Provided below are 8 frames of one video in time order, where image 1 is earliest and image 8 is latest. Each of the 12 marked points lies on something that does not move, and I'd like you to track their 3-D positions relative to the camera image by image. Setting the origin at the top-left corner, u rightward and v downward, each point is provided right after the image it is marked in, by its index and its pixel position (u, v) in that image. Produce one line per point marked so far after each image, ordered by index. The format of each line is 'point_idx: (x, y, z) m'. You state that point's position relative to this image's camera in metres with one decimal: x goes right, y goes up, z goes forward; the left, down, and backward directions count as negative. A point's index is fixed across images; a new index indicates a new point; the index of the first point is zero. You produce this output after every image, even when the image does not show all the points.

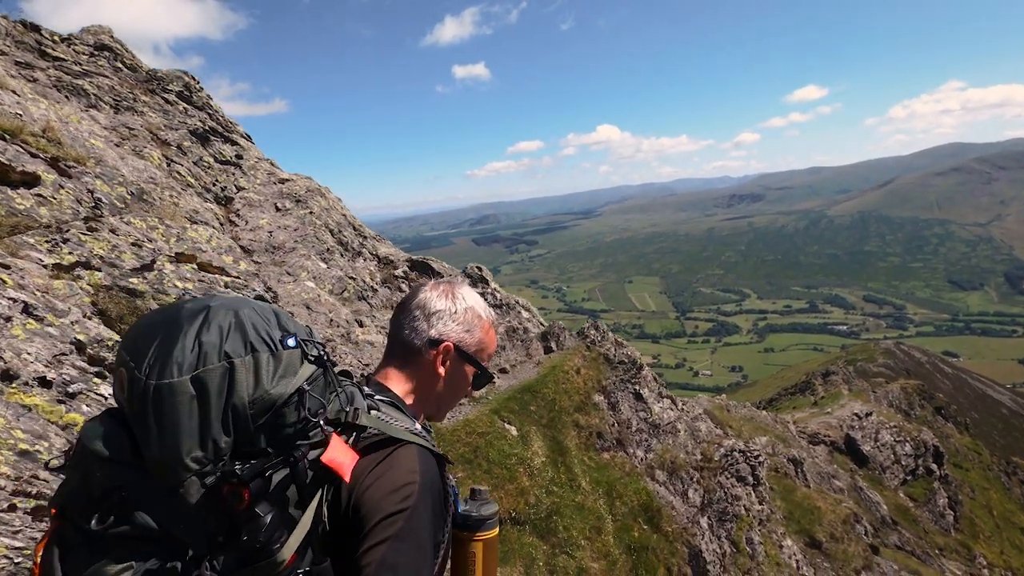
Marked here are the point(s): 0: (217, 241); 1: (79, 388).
0: (-9.8, +1.5, +17.4) m
1: (-8.4, -1.9, +10.0) m
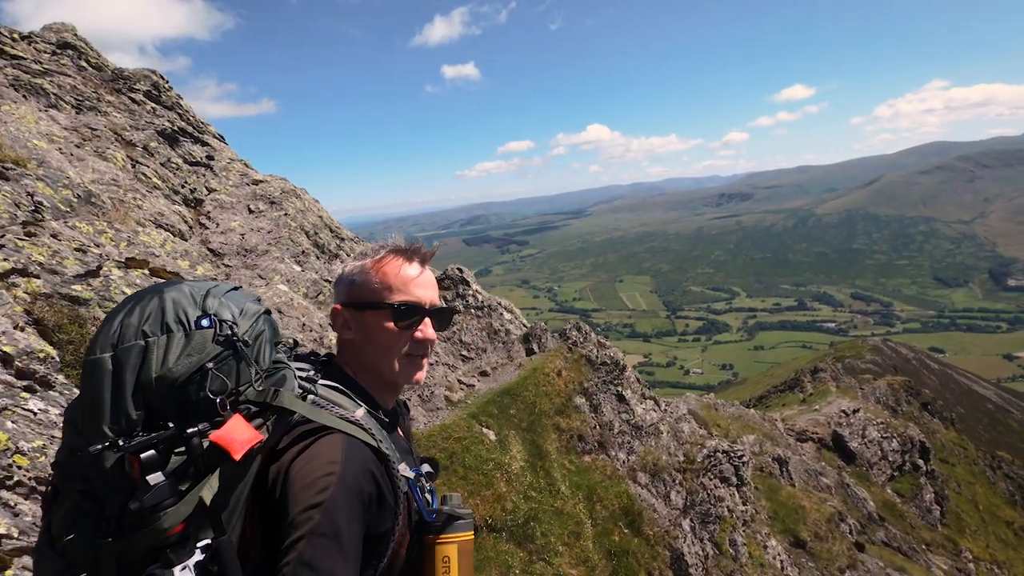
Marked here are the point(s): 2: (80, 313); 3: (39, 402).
0: (-10.9, +1.4, +16.8) m
1: (-9.3, -2.1, +9.5) m
2: (-10.3, -0.6, +12.3) m
3: (-9.1, -2.2, +10.0) m
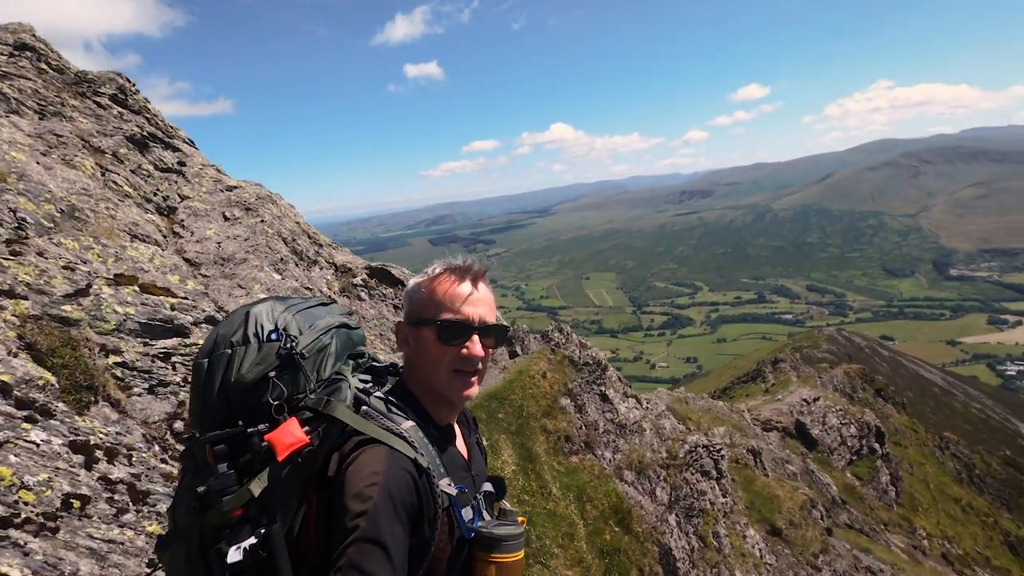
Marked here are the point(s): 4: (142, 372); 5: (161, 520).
0: (-10.9, +0.9, +16.2) m
1: (-8.8, -2.5, +8.9) m
2: (-10.0, -1.0, +11.7) m
3: (-8.6, -2.7, +9.5) m
4: (-9.4, -2.2, +13.3) m
5: (-7.1, -4.7, +10.5) m
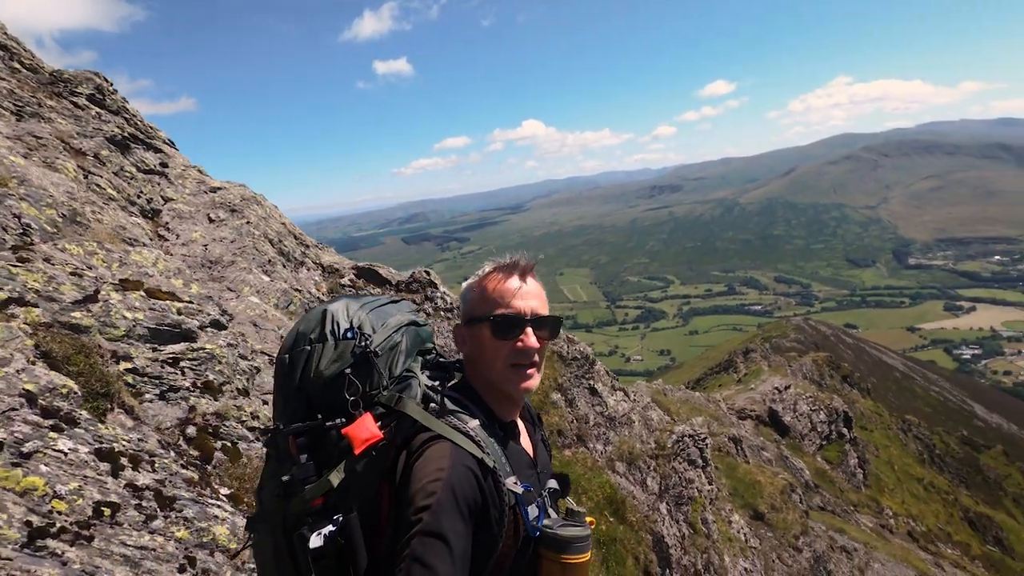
0: (-10.7, +0.7, +15.9) m
1: (-8.1, -2.7, +8.8) m
2: (-9.5, -1.2, +11.5) m
3: (-8.0, -2.8, +9.4) m
4: (-9.1, -2.3, +13.1) m
5: (-6.5, -4.8, +10.4) m
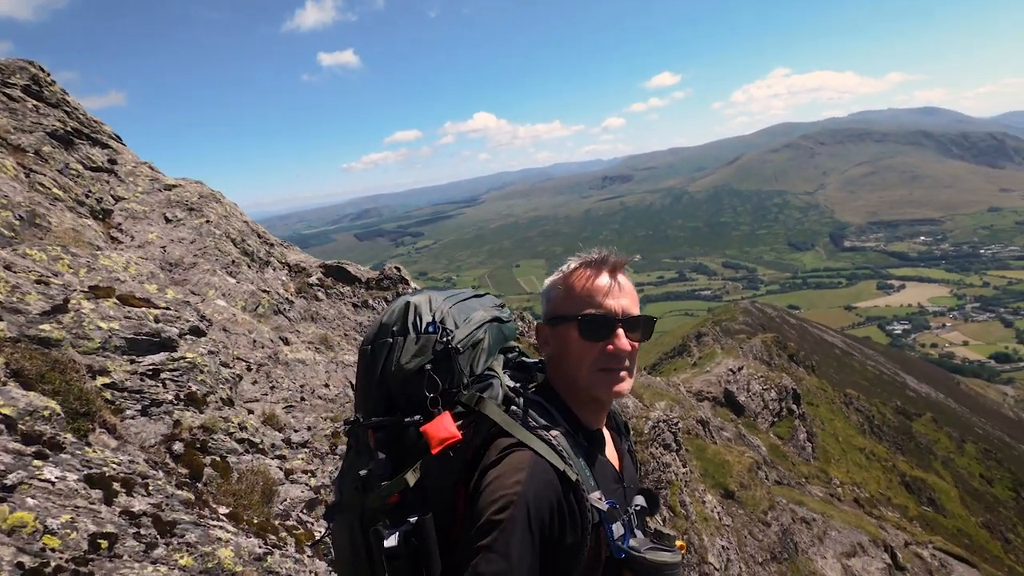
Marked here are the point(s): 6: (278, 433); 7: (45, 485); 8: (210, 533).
0: (-10.7, +0.6, +14.6) m
1: (-7.5, -2.8, +7.8) m
2: (-9.2, -1.4, +10.4) m
3: (-7.4, -2.9, +8.4) m
4: (-8.8, -2.4, +12.0) m
5: (-5.9, -4.9, +9.6) m
6: (-7.2, -4.5, +15.9) m
7: (-7.3, -3.1, +8.1) m
8: (-5.9, -4.8, +10.2) m
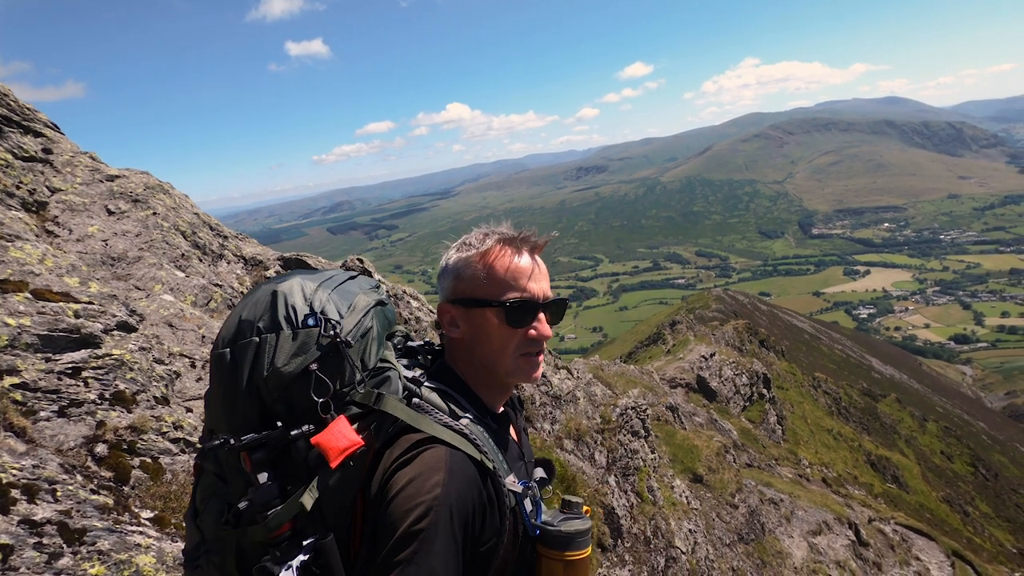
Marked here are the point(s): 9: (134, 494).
0: (-12.2, +0.7, +13.7) m
1: (-8.6, -2.7, +7.1) m
2: (-10.4, -1.3, +9.6) m
3: (-8.6, -2.8, +7.7) m
4: (-10.1, -2.3, +11.2) m
5: (-7.0, -4.7, +9.0) m
6: (-8.6, -4.3, +15.3) m
7: (-8.4, -3.0, +7.5) m
8: (-7.1, -4.7, +9.6) m
9: (-8.2, -4.5, +11.3) m
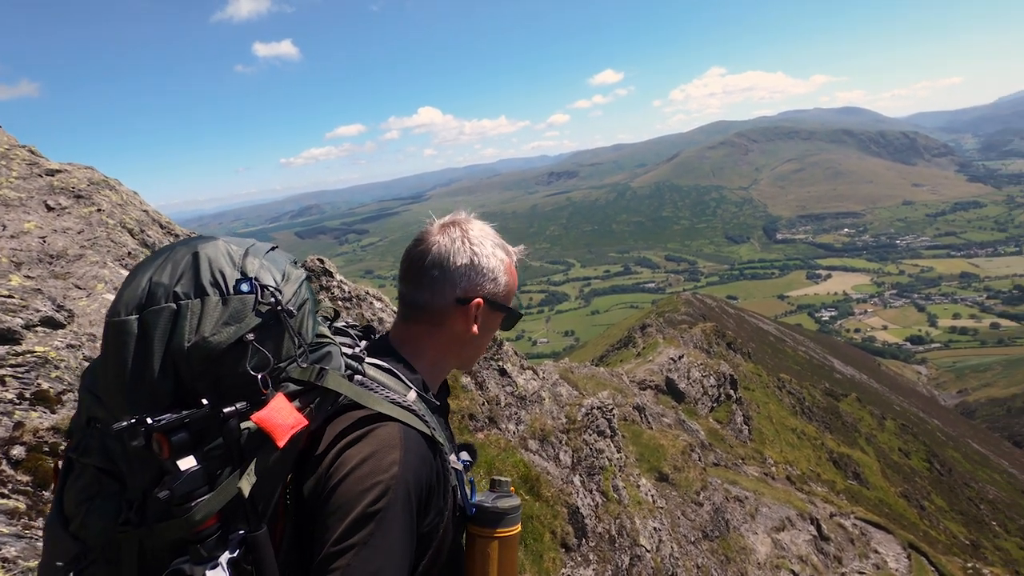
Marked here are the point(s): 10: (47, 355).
0: (-13.4, +0.9, +12.9) m
1: (-9.5, -2.5, +6.4) m
2: (-11.4, -1.1, +8.8) m
3: (-9.5, -2.6, +7.0) m
4: (-11.2, -2.1, +10.5) m
5: (-8.1, -4.5, +8.4) m
6: (-9.9, -4.1, +14.5) m
7: (-9.4, -2.7, +6.7) m
8: (-8.2, -4.4, +9.0) m
9: (-9.4, -4.3, +10.6) m
10: (-11.2, -1.6, +12.5) m
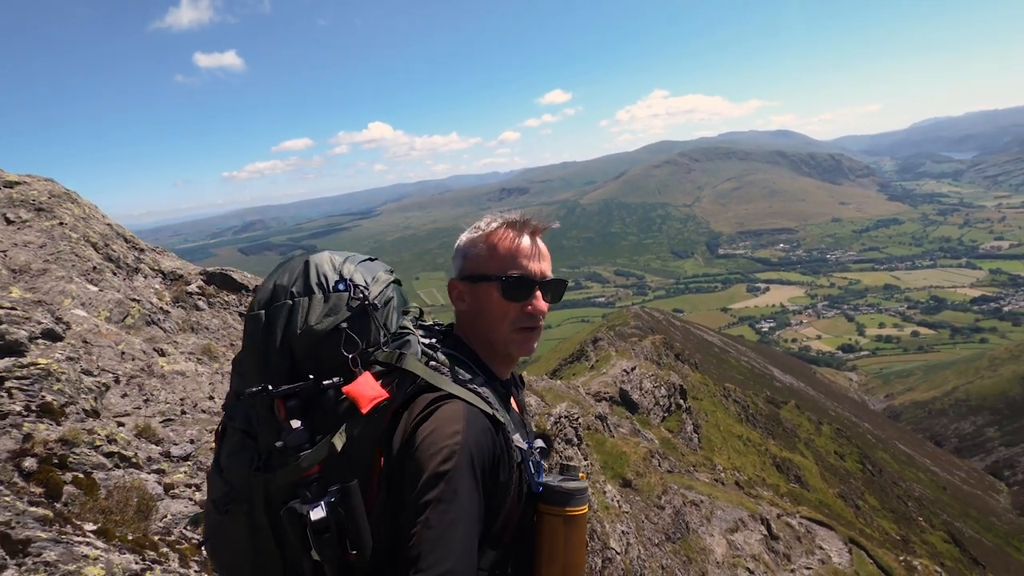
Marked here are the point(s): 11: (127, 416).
0: (-13.3, +0.6, +12.6) m
1: (-8.8, -2.6, +6.5) m
2: (-11.0, -1.2, +8.7) m
3: (-8.9, -2.7, +7.1) m
4: (-10.8, -2.3, +10.4) m
5: (-7.5, -4.6, +8.5) m
6: (-9.9, -4.4, +14.5) m
7: (-8.7, -2.8, +6.8) m
8: (-7.7, -4.6, +9.1) m
9: (-9.0, -4.5, +10.6) m
10: (-11.1, -1.9, +12.5) m
11: (-10.9, -3.6, +14.8) m
